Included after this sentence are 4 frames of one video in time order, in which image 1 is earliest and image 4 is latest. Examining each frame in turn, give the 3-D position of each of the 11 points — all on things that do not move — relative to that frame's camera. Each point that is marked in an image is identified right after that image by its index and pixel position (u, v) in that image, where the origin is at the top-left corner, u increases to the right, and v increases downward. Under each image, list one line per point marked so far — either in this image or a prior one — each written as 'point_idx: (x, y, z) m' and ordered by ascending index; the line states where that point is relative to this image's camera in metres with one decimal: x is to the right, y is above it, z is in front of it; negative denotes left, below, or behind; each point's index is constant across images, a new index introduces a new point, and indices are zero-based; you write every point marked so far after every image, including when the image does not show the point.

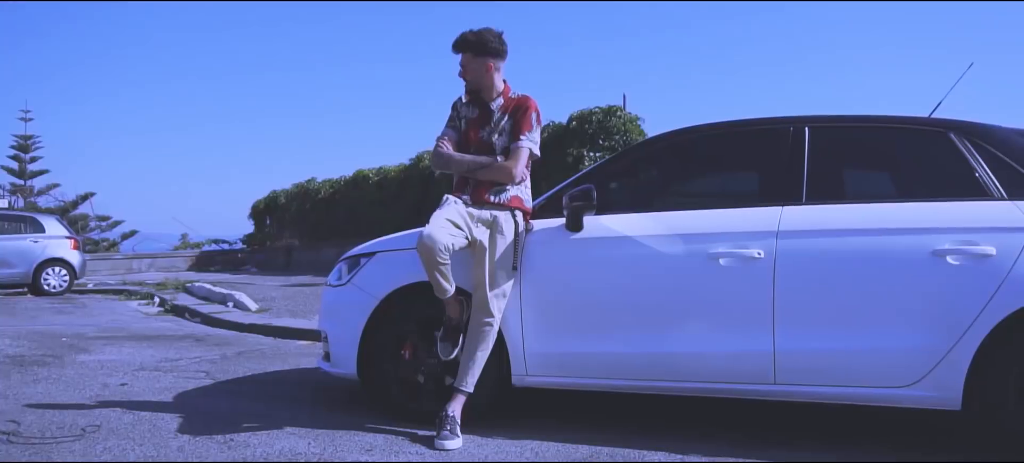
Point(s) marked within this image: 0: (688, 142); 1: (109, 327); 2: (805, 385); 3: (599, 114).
0: (+0.8, +0.4, +4.5) m
1: (-4.7, -1.1, +10.1) m
2: (+1.4, -0.7, +4.1) m
3: (+1.2, +1.6, +12.0) m
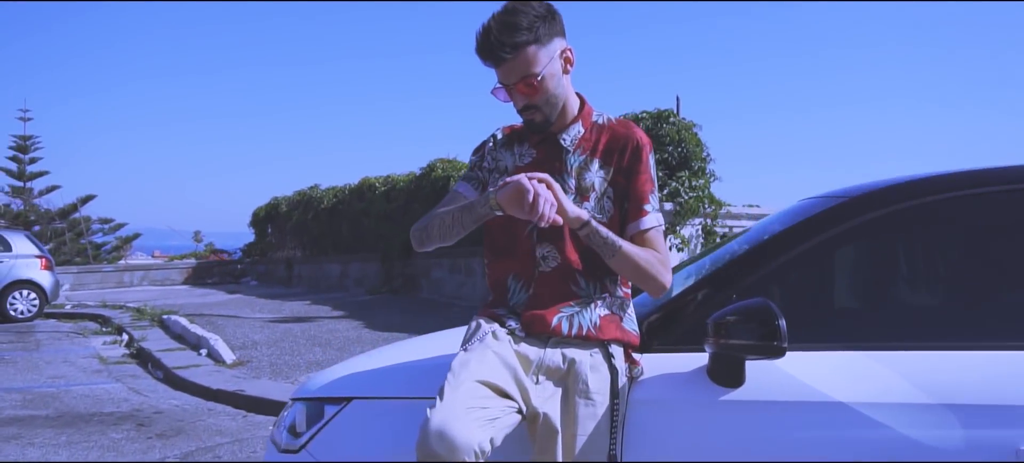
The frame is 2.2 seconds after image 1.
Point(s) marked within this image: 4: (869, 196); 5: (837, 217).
0: (+1.1, 0.0, +2.4) m
1: (-4.4, -1.5, +8.1) m
2: (+1.6, -1.1, +2.0) m
3: (+1.5, +1.3, +9.8) m
4: (+1.0, +0.1, +2.4) m
5: (+0.9, 0.0, +2.4) m
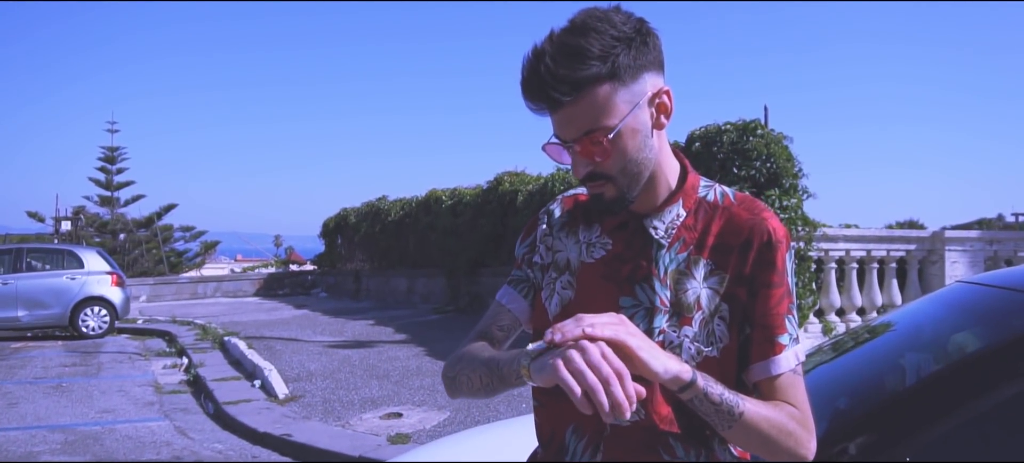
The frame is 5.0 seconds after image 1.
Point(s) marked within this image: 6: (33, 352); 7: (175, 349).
0: (+1.2, -0.2, +1.6) m
1: (-3.8, -1.8, +7.7) m
2: (+1.7, -1.3, +1.1) m
3: (+2.3, +1.0, +8.9) m
4: (+1.1, -0.1, +1.6) m
5: (+1.0, -0.2, +1.6) m
6: (-7.4, -1.9, +13.4) m
7: (-5.2, -1.8, +13.5) m
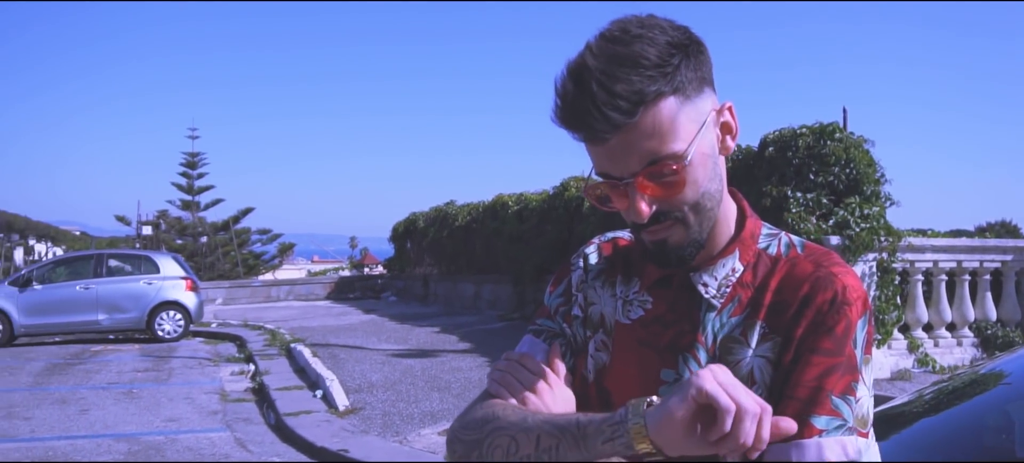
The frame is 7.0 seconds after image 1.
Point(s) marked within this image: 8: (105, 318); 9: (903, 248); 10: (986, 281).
0: (+1.2, -0.3, +1.2) m
1: (-3.2, -1.9, +7.7) m
2: (+1.7, -1.4, +0.7) m
3: (+2.9, +0.9, +8.5) m
4: (+1.2, -0.2, +1.2) m
5: (+1.1, -0.3, +1.3) m
6: (-6.4, -2.0, +13.7) m
7: (-4.2, -1.9, +13.7) m
8: (-6.8, -1.5, +14.5) m
9: (+3.4, -0.2, +7.6) m
10: (+4.2, -0.4, +7.7) m
